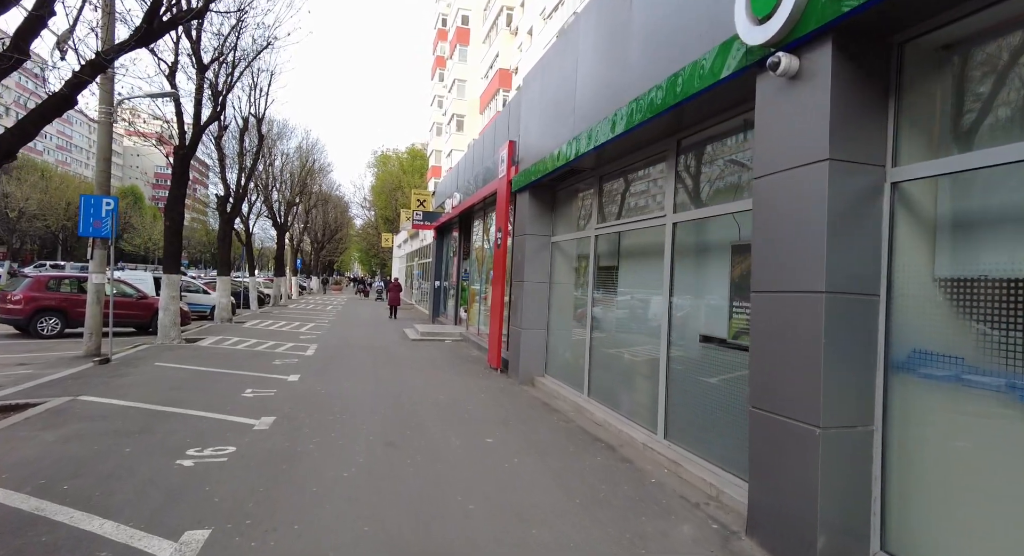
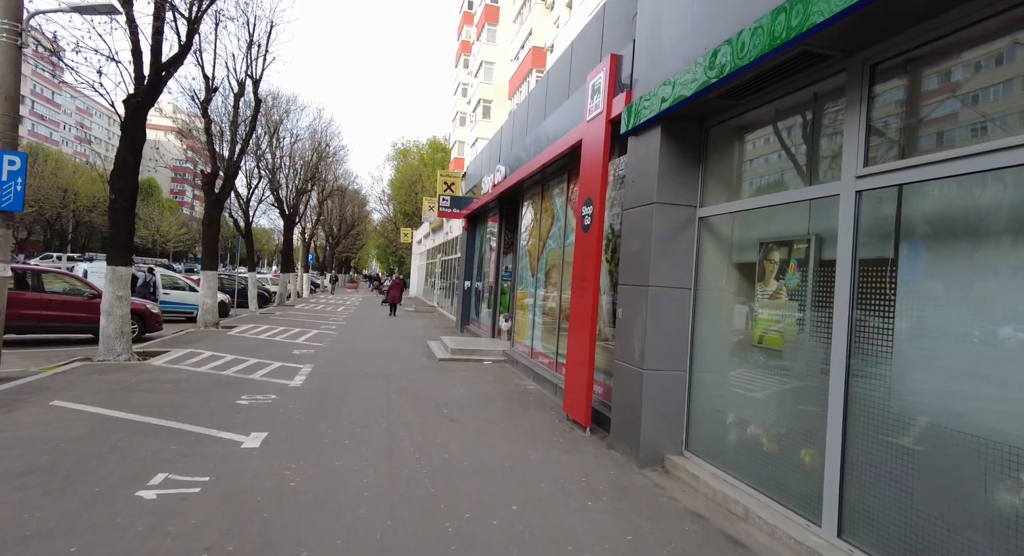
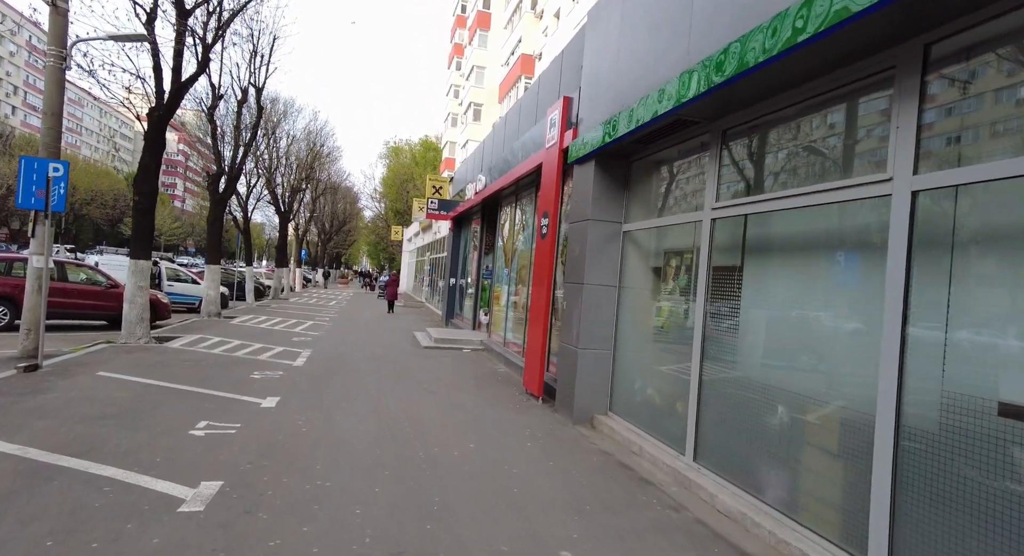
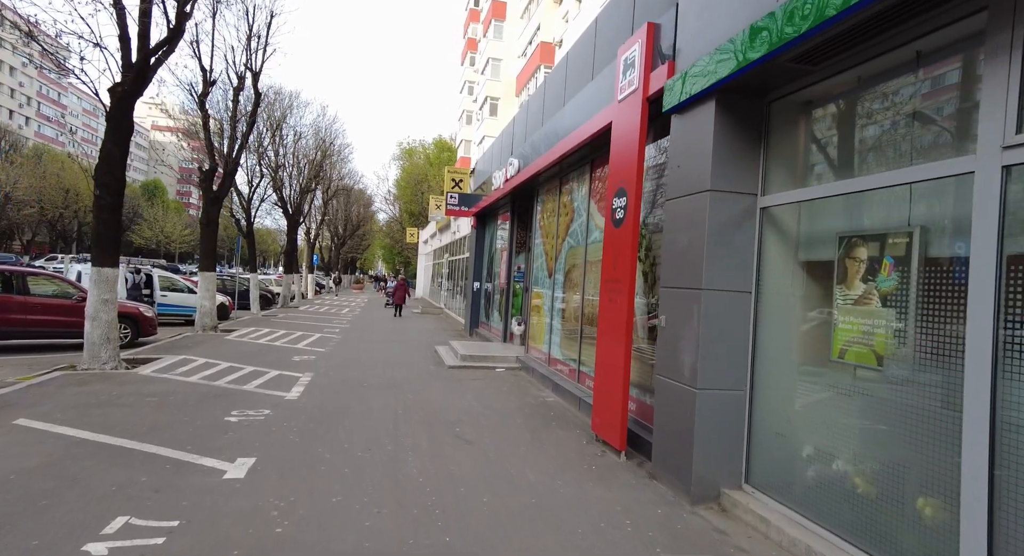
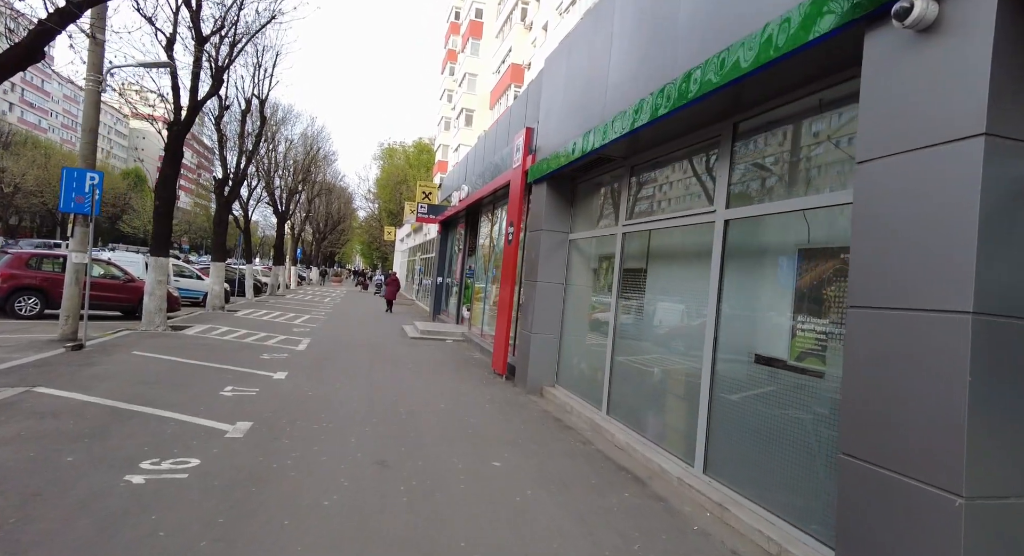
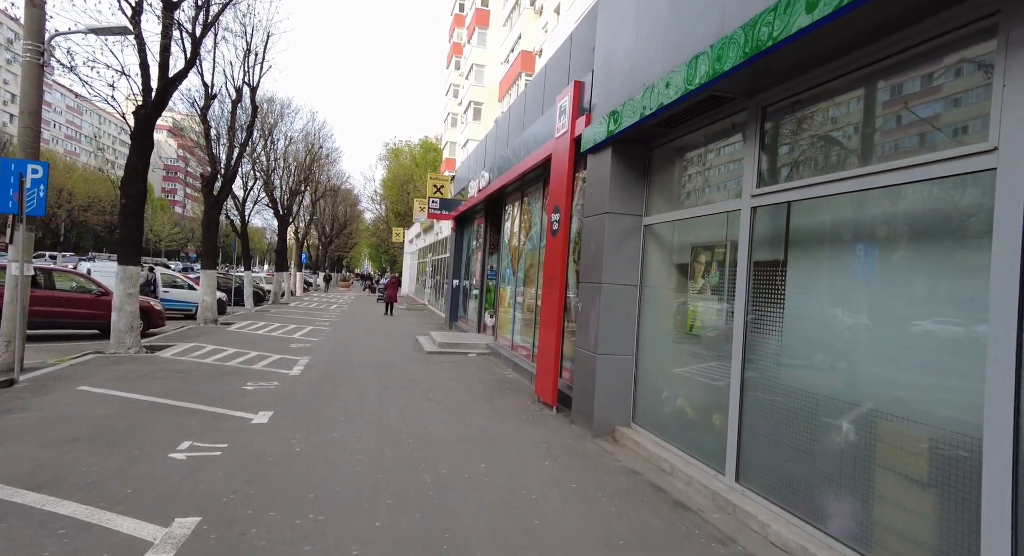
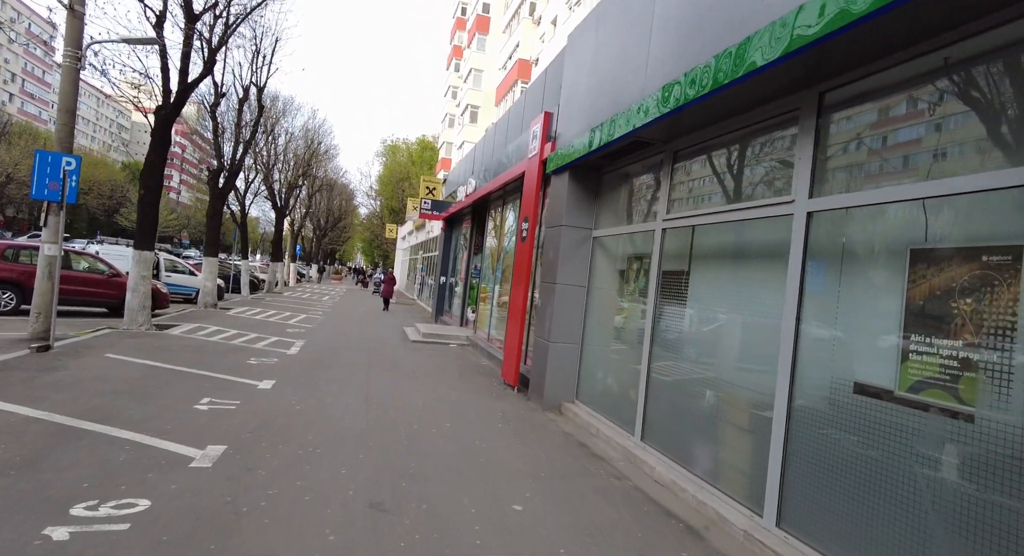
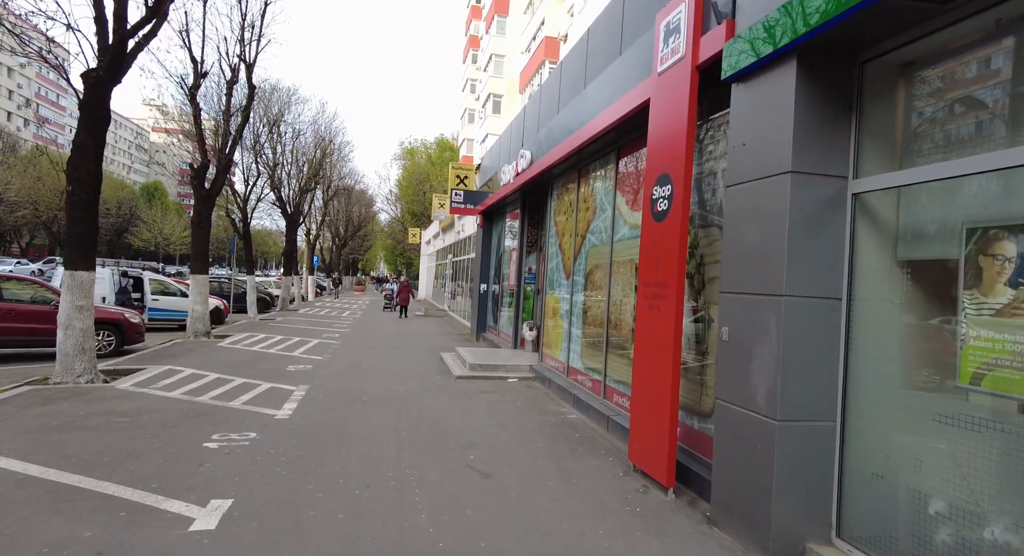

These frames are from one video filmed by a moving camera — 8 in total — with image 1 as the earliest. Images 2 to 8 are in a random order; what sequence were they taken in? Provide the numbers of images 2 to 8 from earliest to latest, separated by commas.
5, 7, 3, 6, 2, 4, 8
